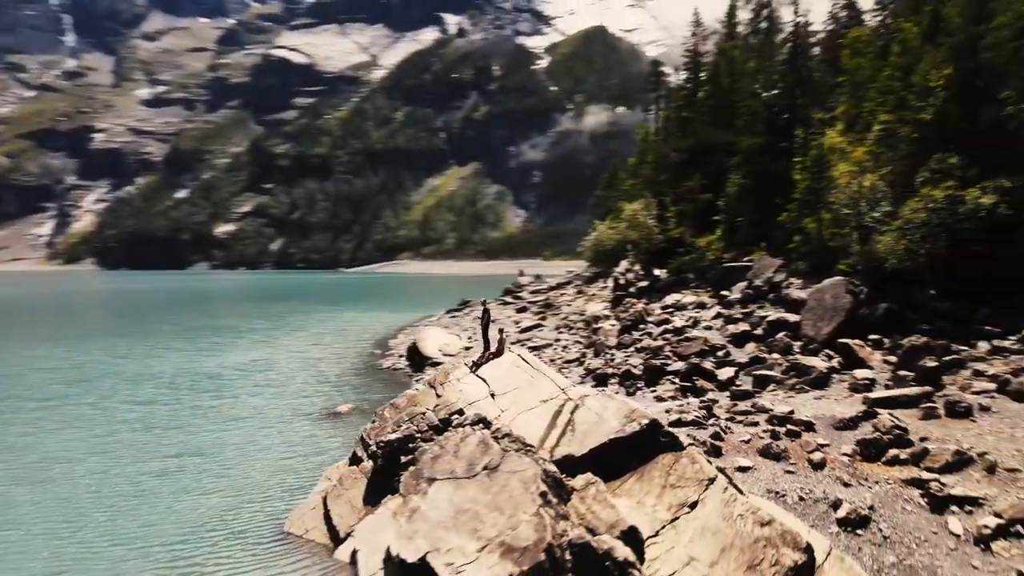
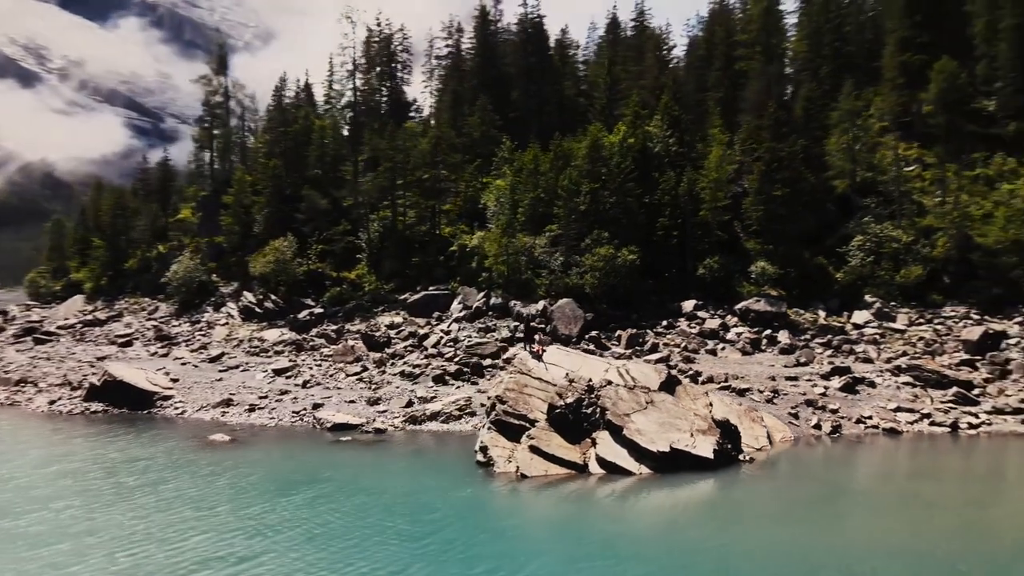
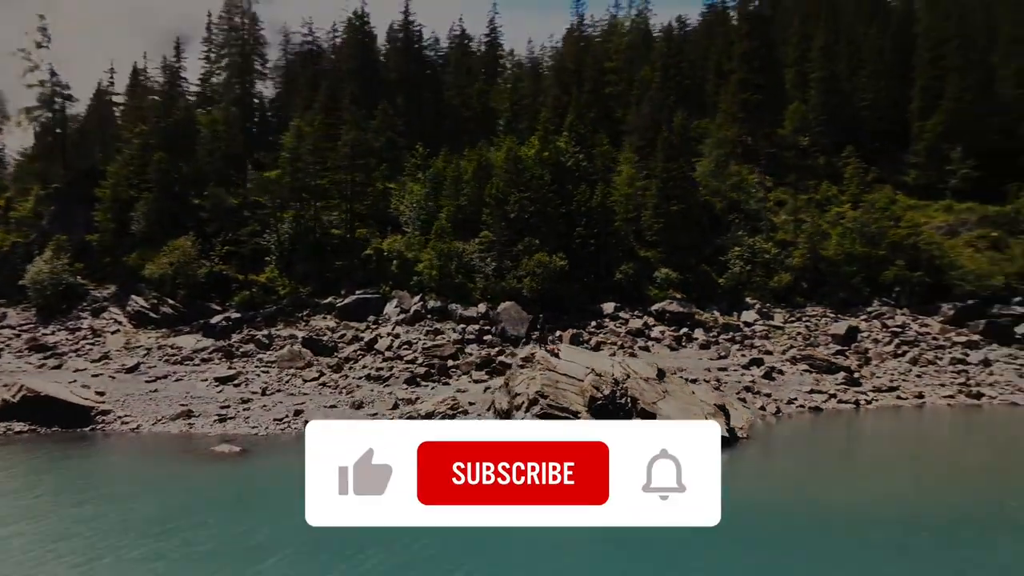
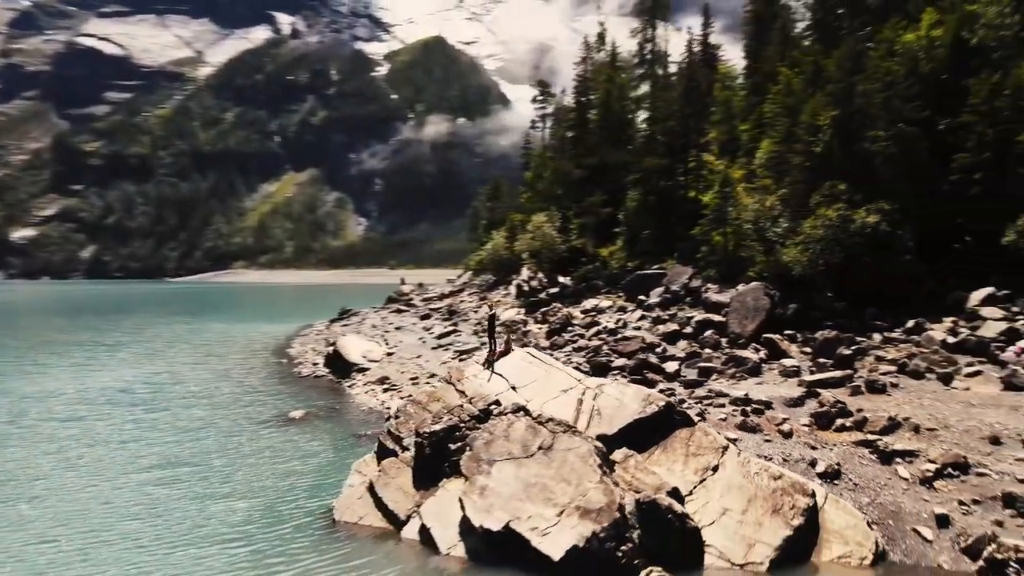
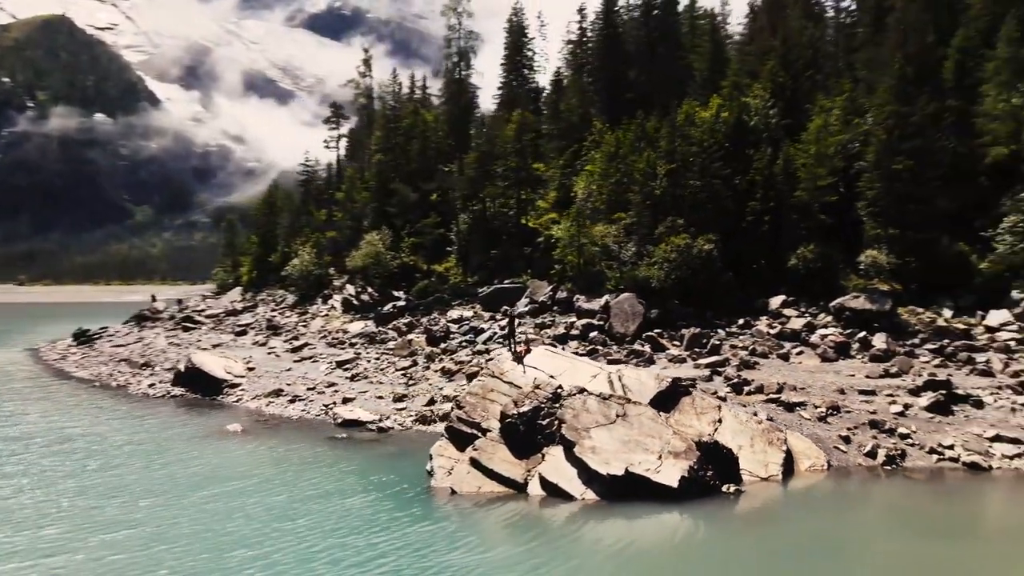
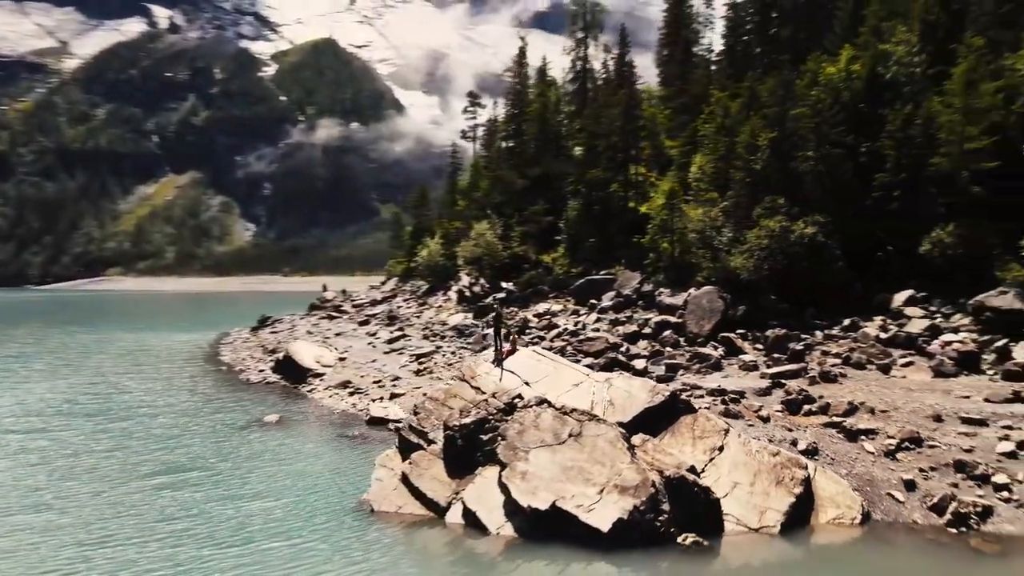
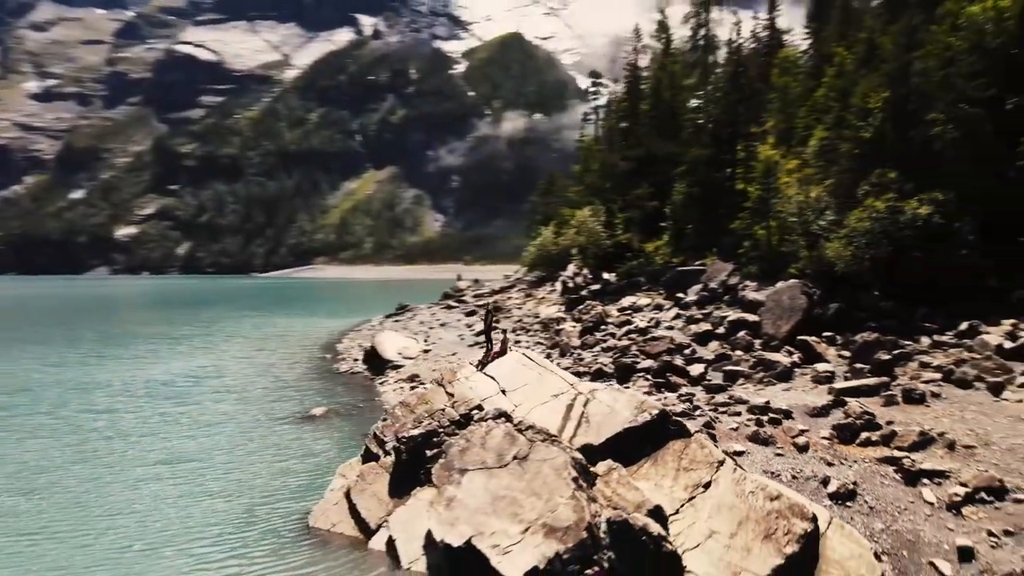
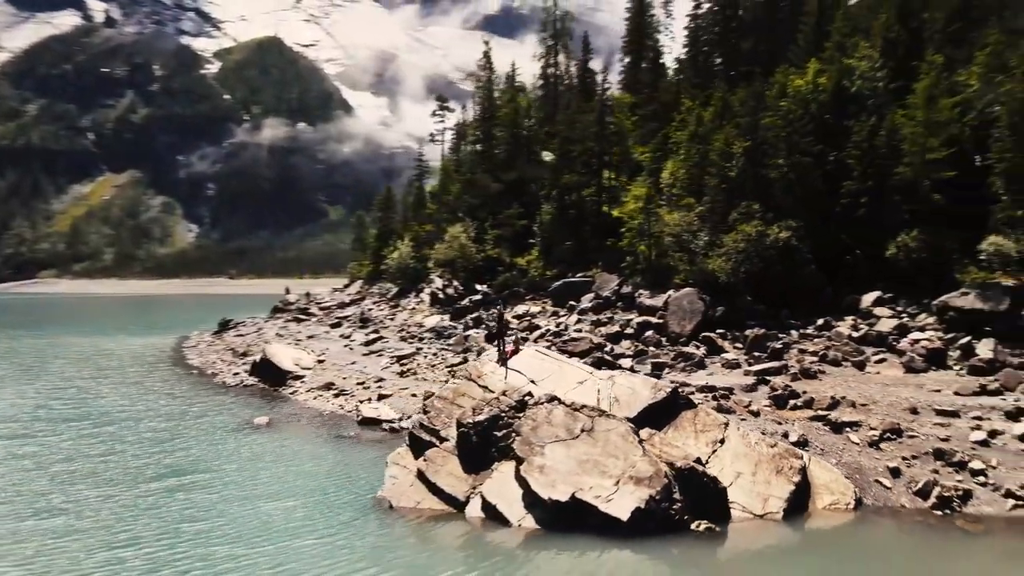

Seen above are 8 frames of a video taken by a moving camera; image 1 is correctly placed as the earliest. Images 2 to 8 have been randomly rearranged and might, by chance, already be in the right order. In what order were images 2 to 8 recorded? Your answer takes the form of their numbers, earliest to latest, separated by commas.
7, 4, 6, 8, 5, 2, 3
